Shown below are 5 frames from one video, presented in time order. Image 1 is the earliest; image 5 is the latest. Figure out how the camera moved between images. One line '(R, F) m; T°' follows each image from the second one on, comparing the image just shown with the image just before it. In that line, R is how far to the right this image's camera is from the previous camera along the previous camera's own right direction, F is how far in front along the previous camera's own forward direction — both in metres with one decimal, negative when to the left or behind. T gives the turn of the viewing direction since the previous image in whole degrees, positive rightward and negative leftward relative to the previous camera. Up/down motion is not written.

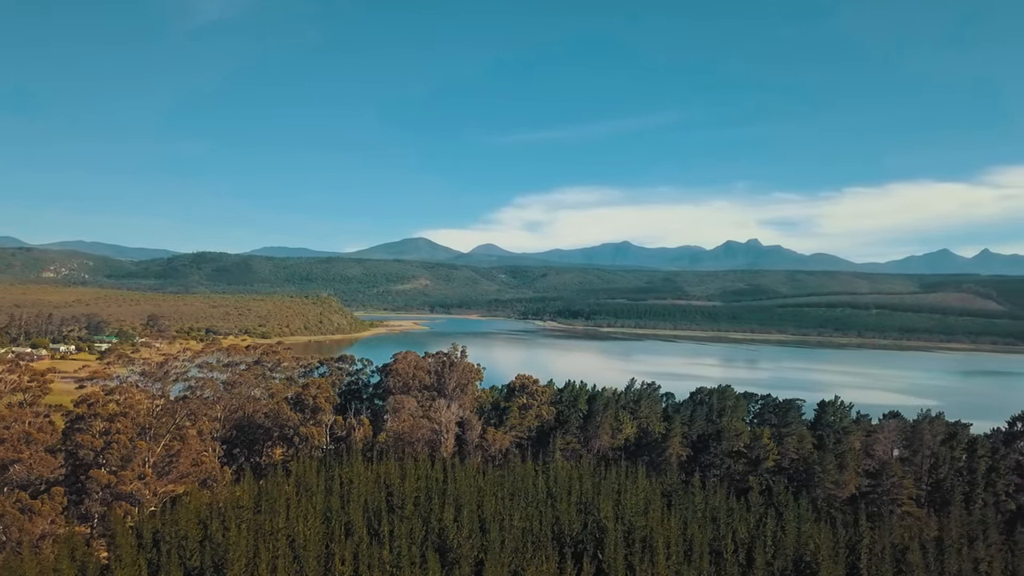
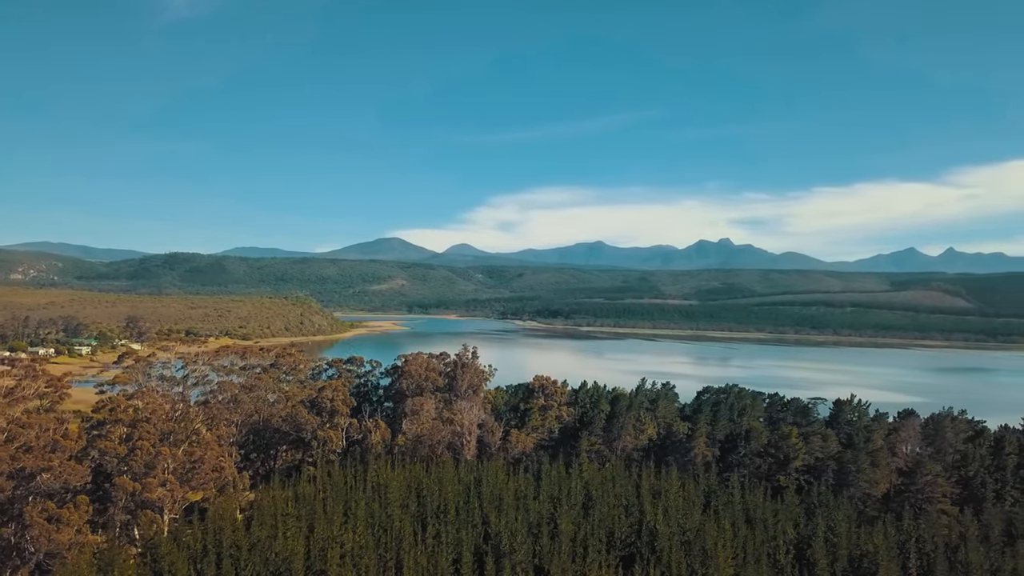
(-2.6, +0.3) m; +2°
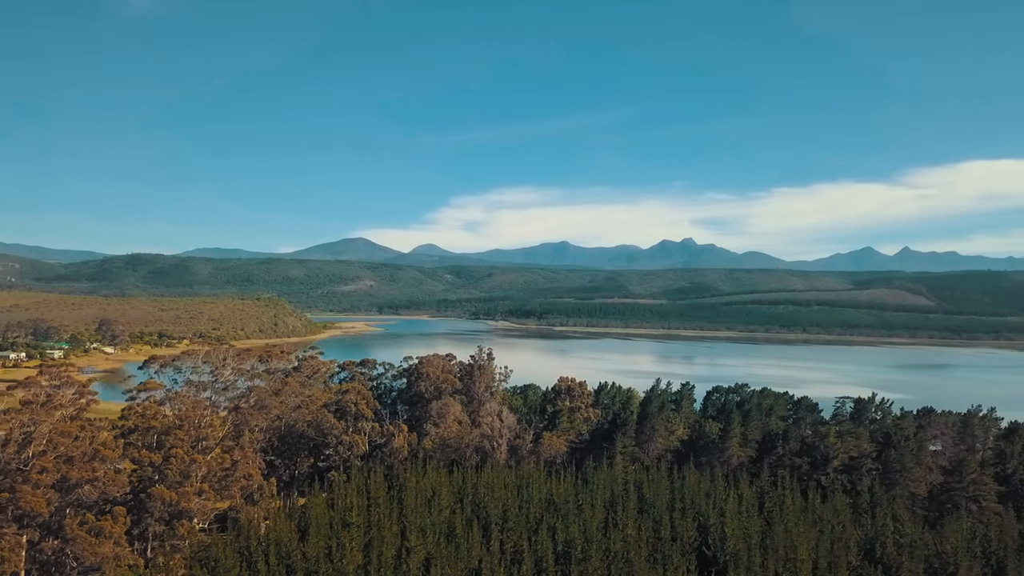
(-3.4, +0.5) m; +2°
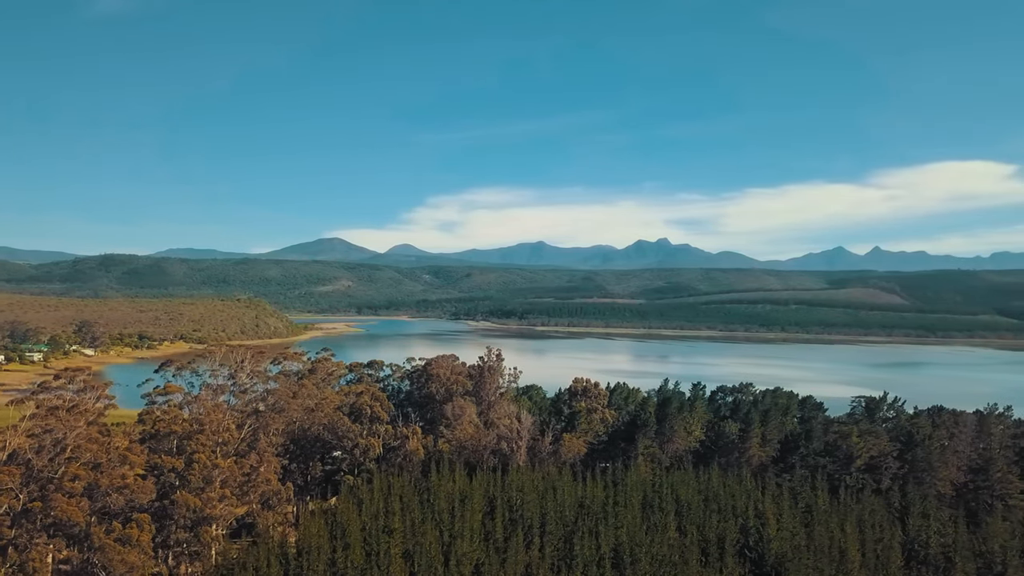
(-2.2, +0.3) m; +2°
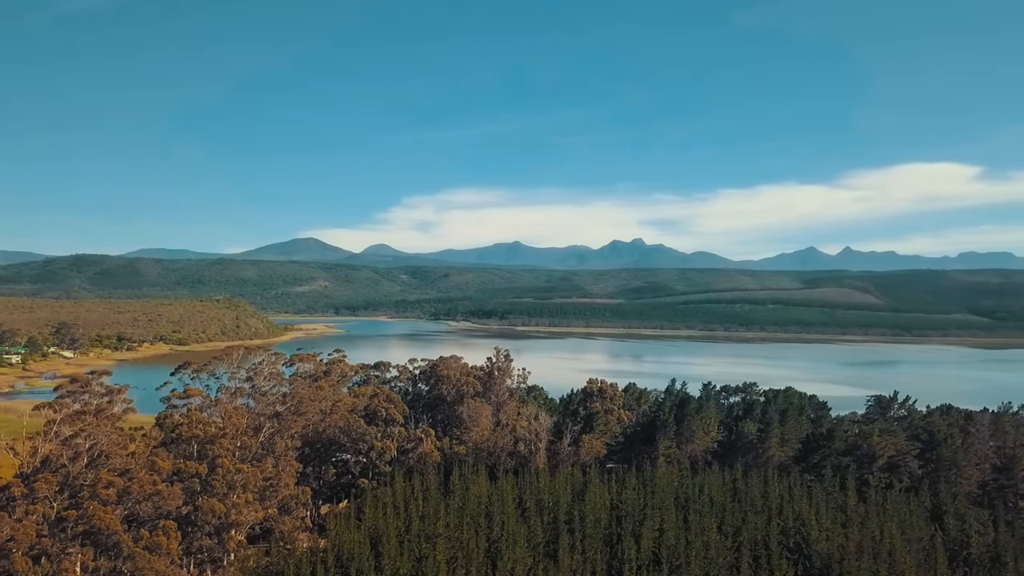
(-2.2, +0.4) m; +2°
